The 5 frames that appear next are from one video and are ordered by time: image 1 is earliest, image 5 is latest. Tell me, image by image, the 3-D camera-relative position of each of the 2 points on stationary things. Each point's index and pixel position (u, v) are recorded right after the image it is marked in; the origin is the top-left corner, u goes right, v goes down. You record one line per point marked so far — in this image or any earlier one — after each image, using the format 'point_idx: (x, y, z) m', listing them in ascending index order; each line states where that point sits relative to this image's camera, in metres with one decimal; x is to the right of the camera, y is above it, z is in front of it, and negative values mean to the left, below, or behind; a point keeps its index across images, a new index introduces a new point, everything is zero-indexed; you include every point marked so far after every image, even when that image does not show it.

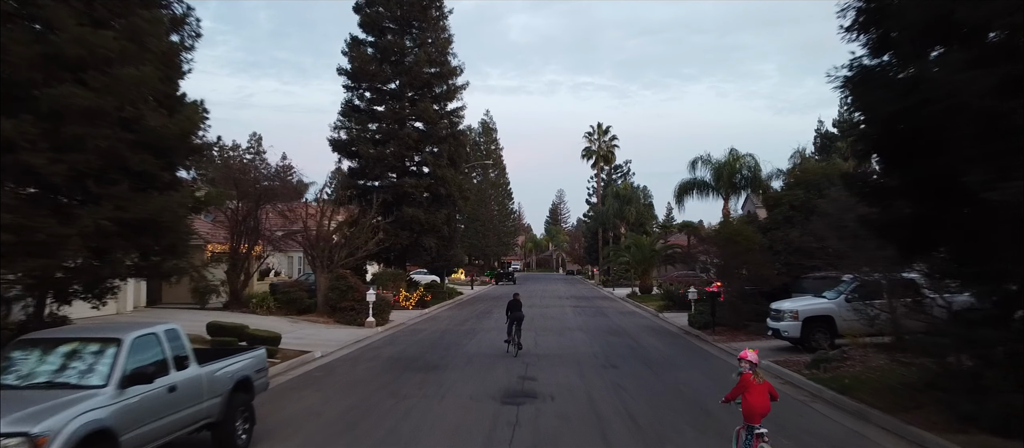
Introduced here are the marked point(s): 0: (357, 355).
0: (-3.1, -2.7, +17.7) m
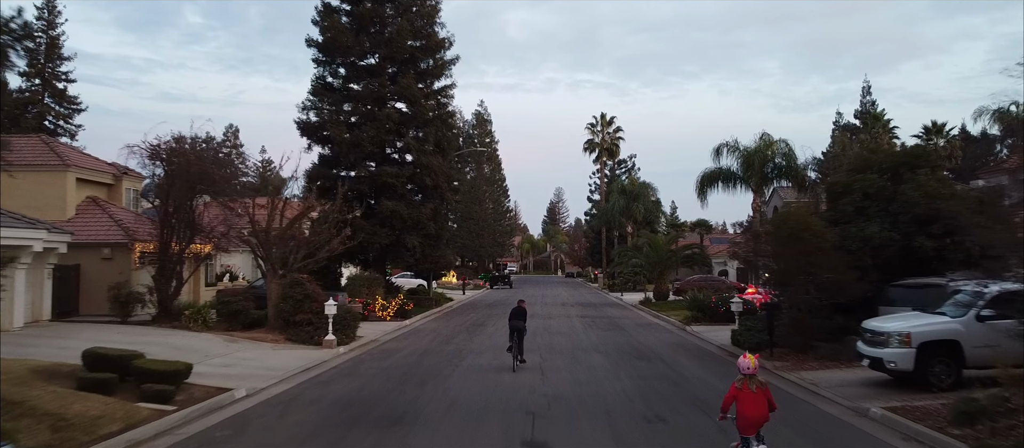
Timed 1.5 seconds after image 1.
0: (-3.2, -2.5, +12.8) m
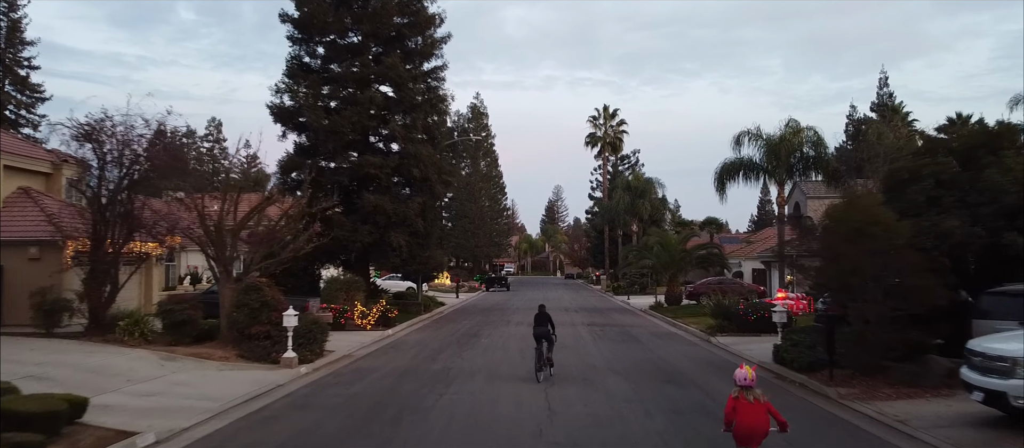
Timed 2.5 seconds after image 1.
0: (-3.2, -2.4, +9.6) m
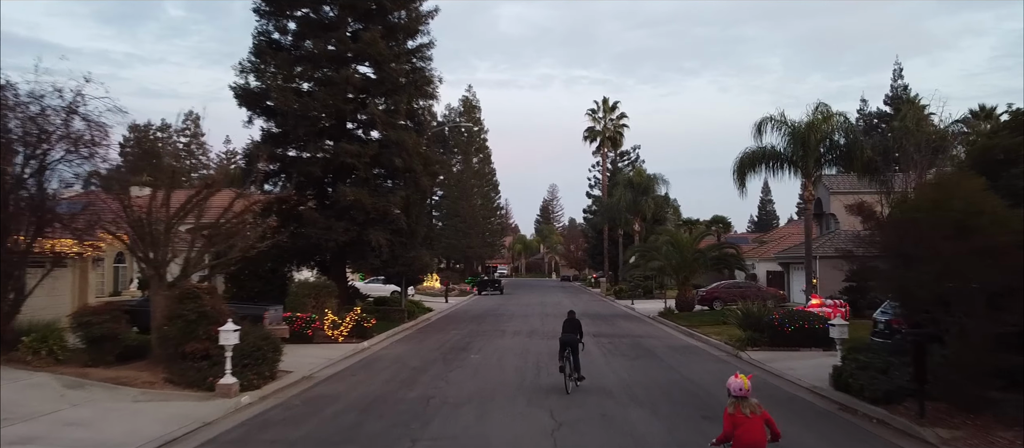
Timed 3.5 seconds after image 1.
0: (-3.2, -2.3, +6.5) m
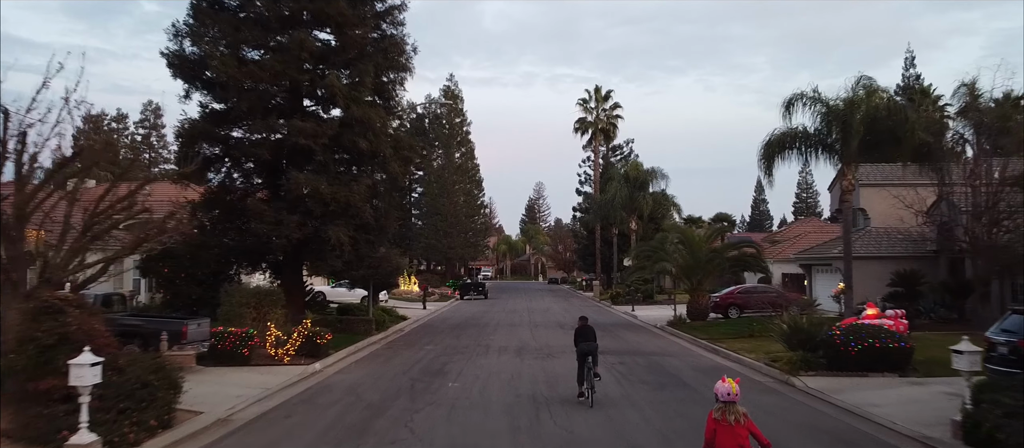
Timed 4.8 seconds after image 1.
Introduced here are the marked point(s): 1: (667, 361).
0: (-3.2, -2.1, +2.6) m
1: (+2.9, -2.6, +16.4) m
